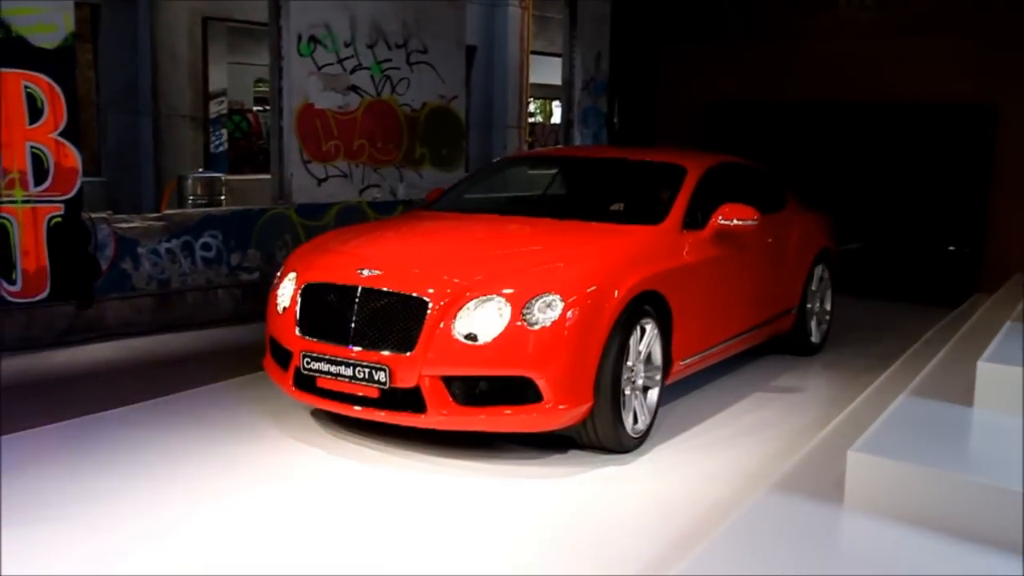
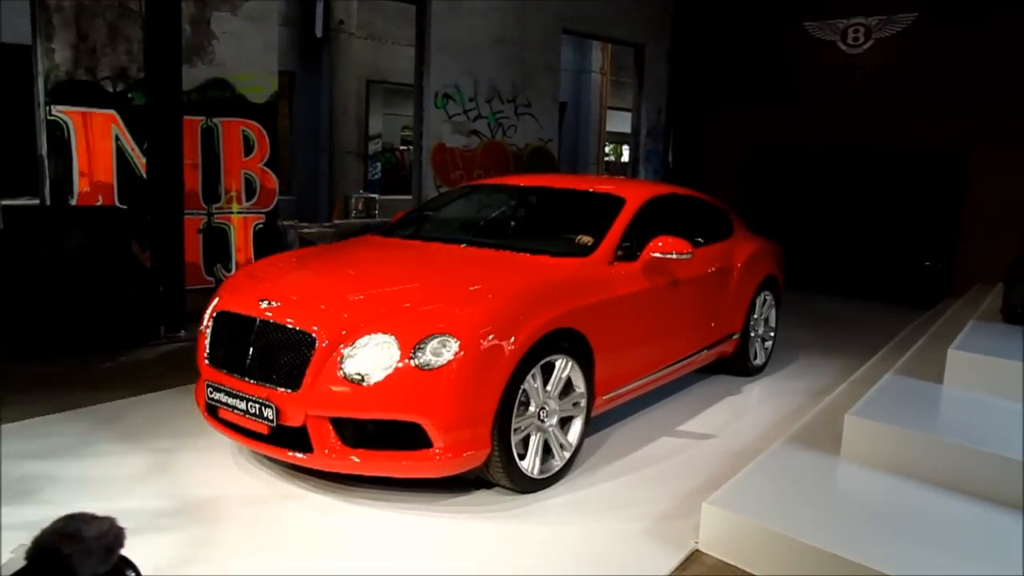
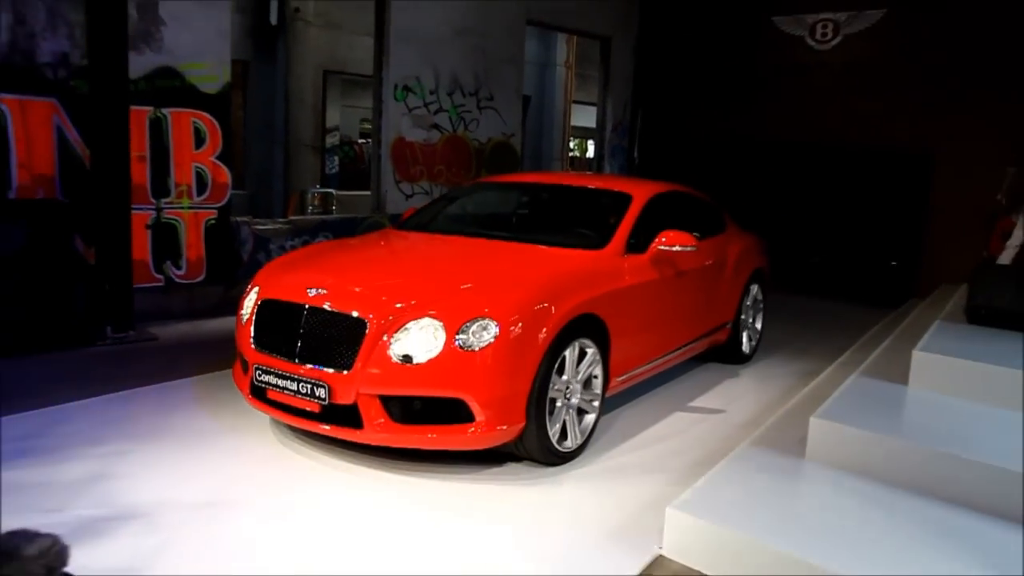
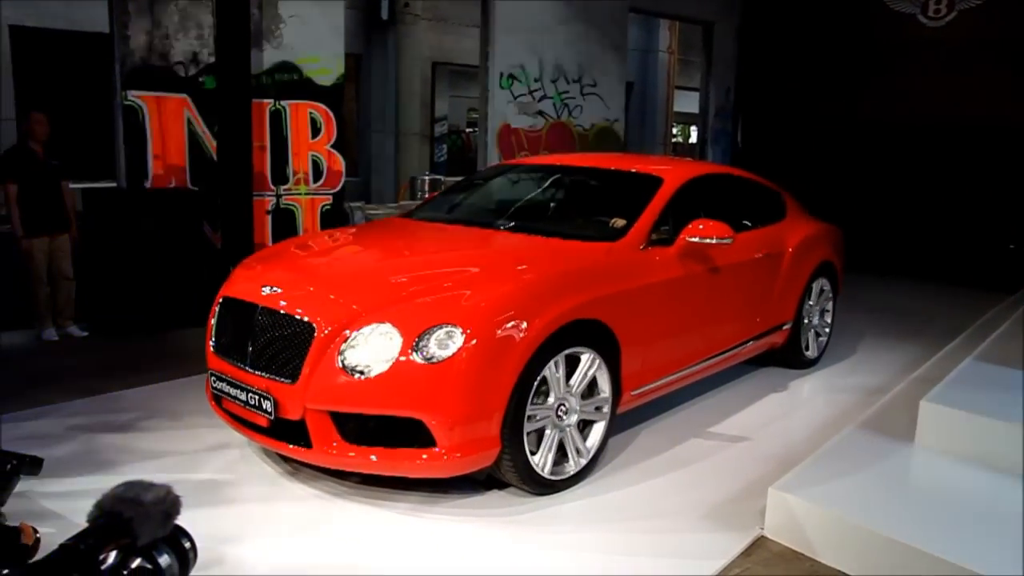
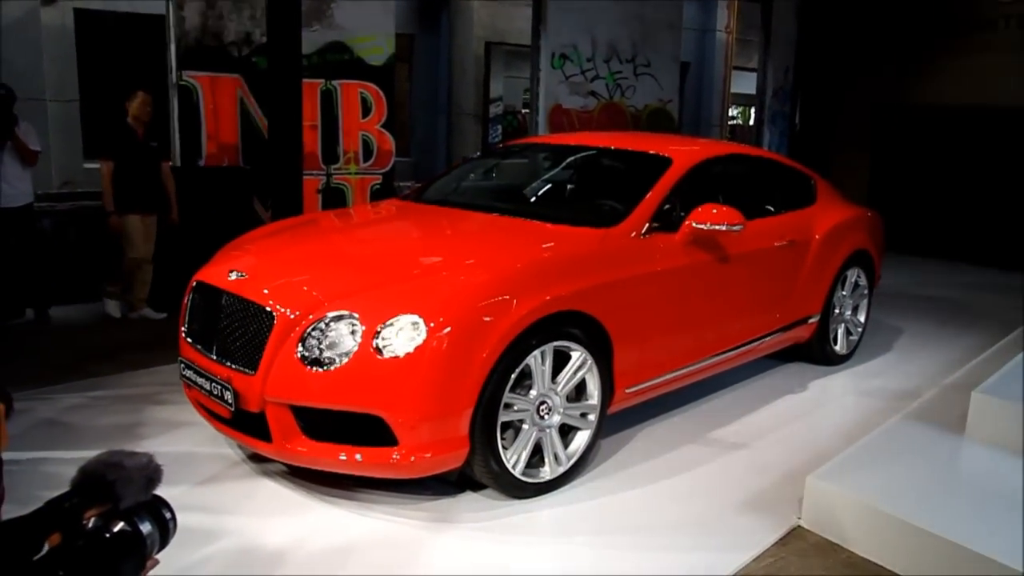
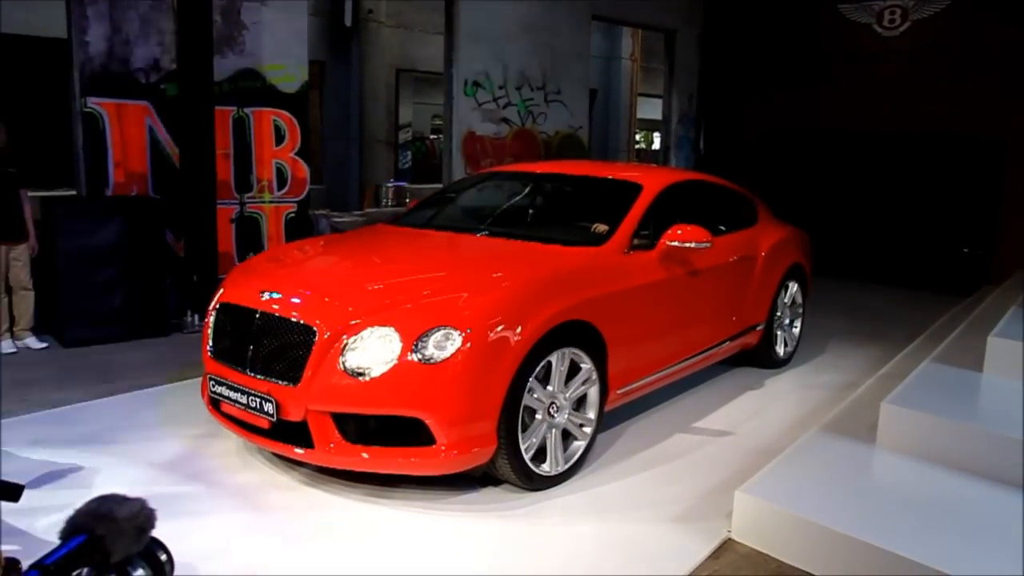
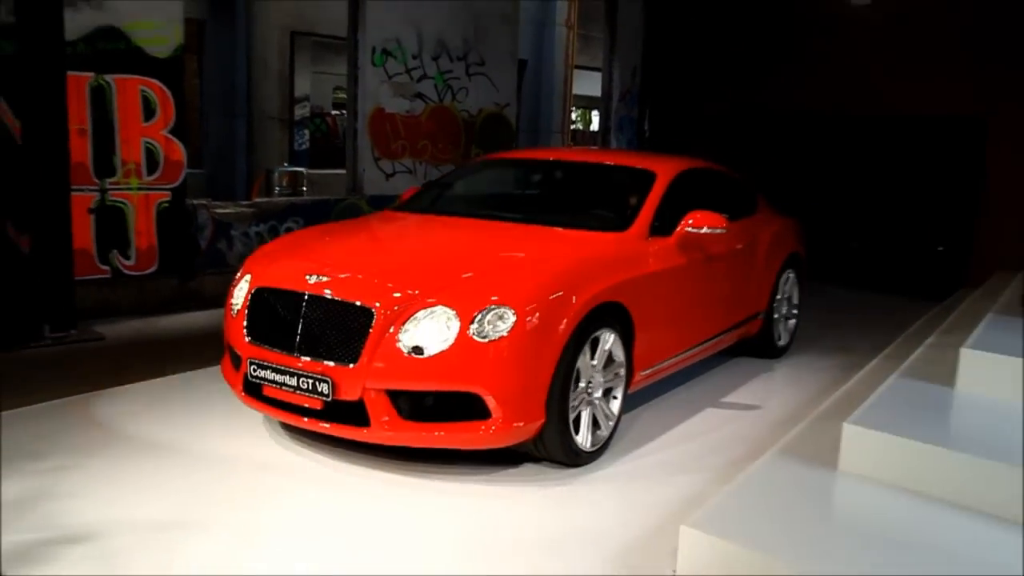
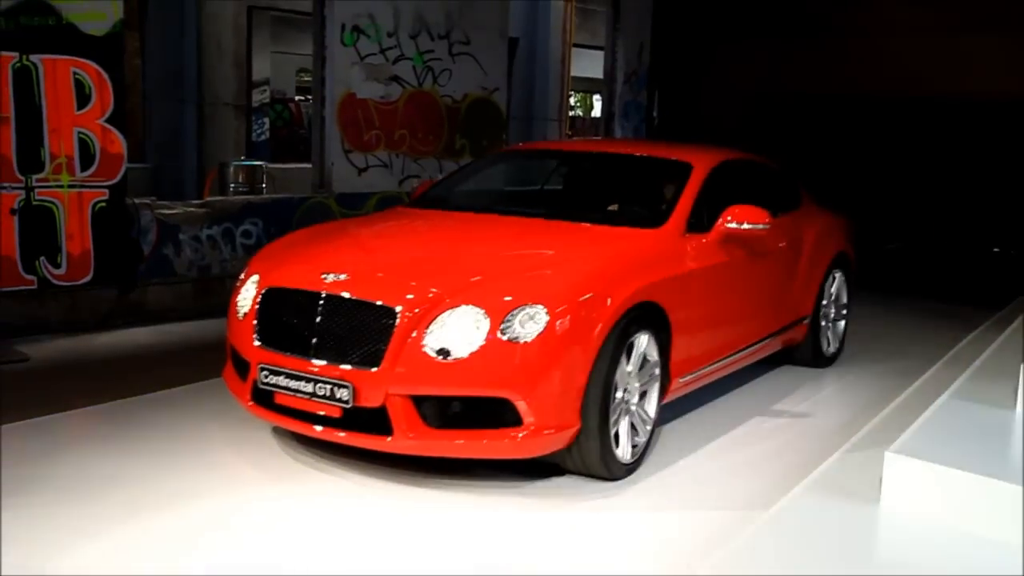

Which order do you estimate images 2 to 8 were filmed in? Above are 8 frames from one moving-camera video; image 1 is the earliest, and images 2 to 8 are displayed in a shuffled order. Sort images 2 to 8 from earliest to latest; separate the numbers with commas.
8, 7, 3, 2, 6, 4, 5
